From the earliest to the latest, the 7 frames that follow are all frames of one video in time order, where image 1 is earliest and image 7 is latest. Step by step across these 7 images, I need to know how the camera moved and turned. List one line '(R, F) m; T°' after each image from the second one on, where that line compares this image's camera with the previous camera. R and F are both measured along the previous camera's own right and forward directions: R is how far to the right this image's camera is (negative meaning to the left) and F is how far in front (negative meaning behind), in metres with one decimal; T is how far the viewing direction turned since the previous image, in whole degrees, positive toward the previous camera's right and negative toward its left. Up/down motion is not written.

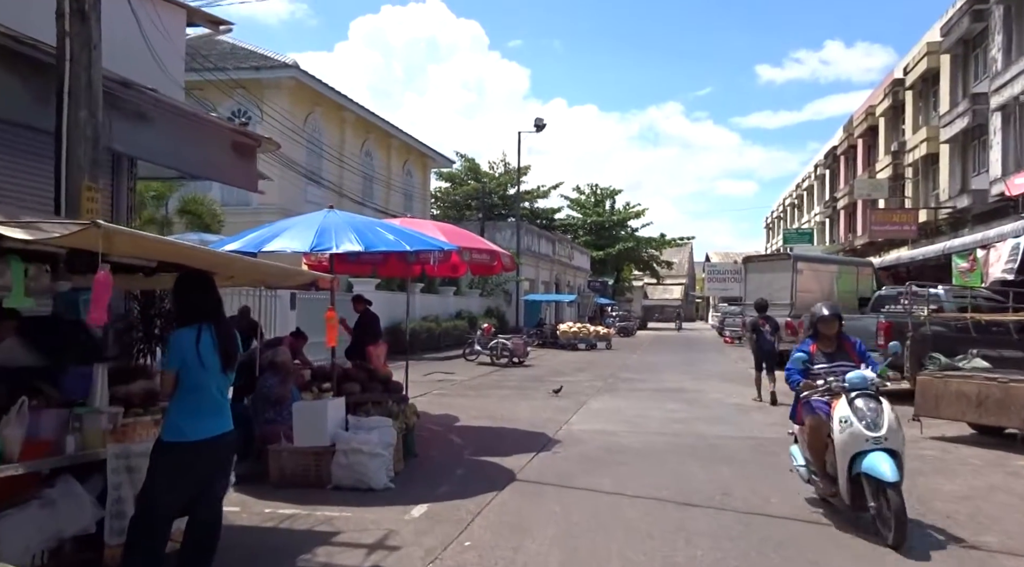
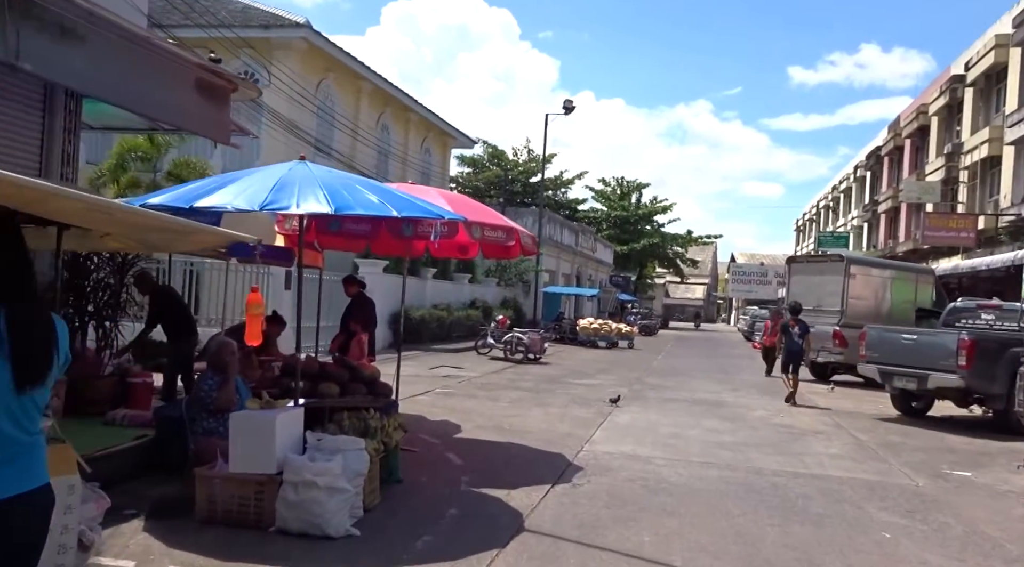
(0.0, +1.8) m; -1°
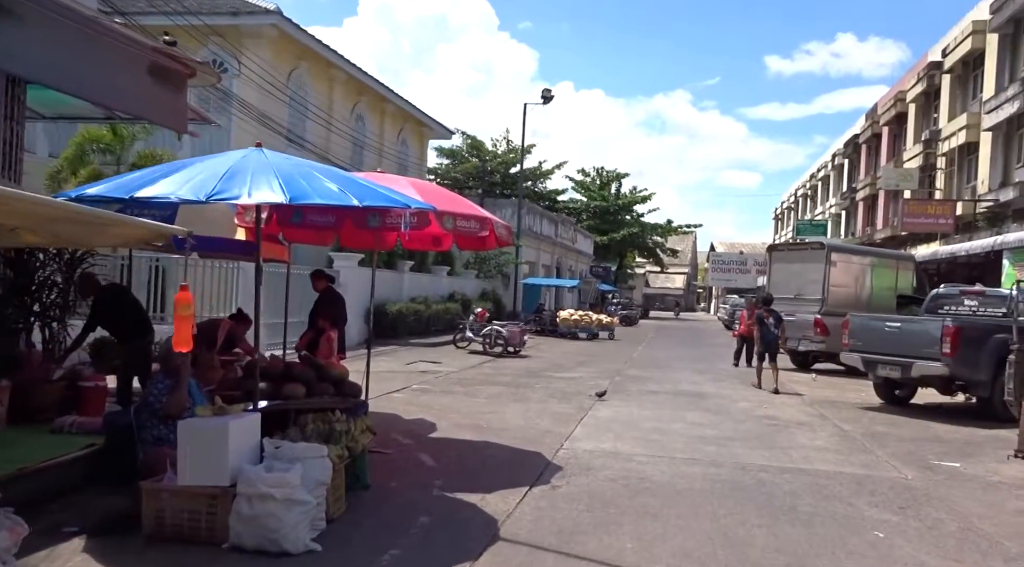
(+0.1, +0.4) m; +1°
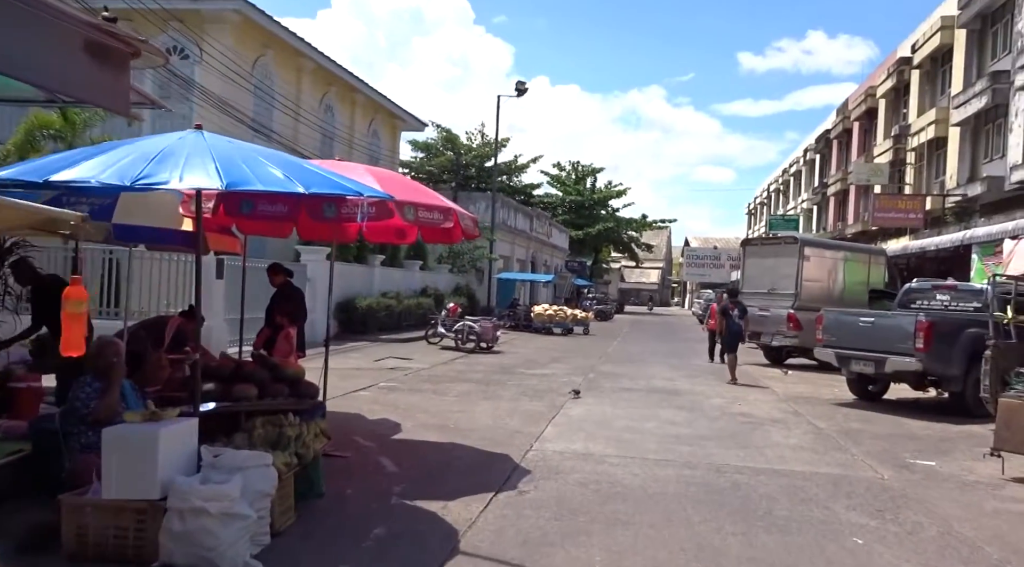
(+0.1, +0.3) m; +2°
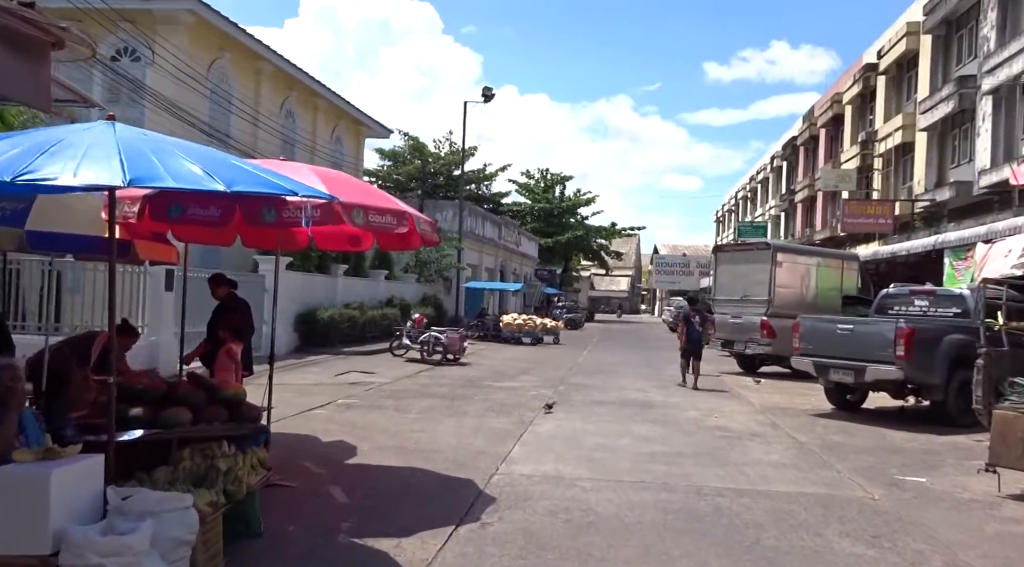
(+0.1, +0.6) m; +2°
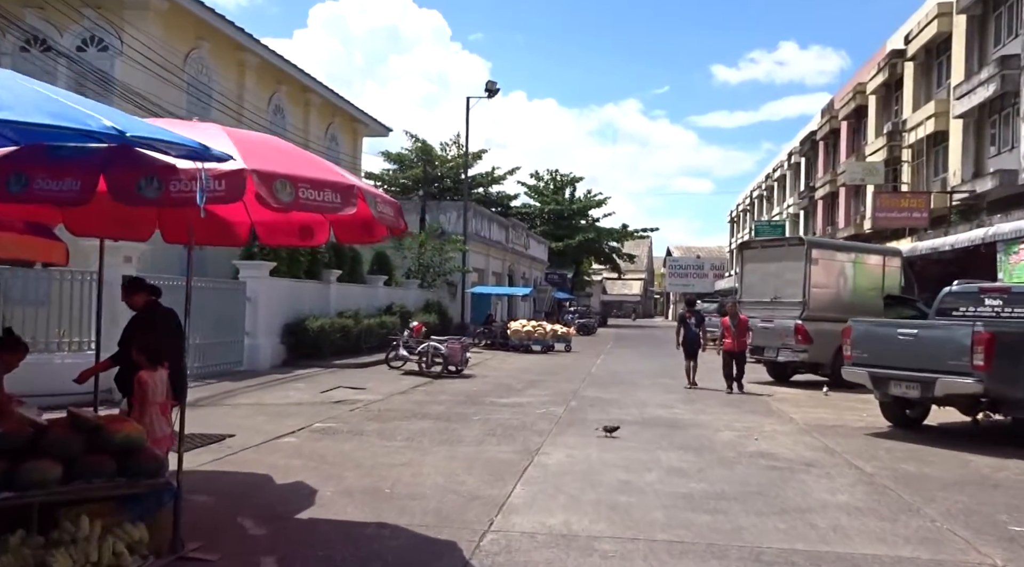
(+0.1, +1.7) m; -1°
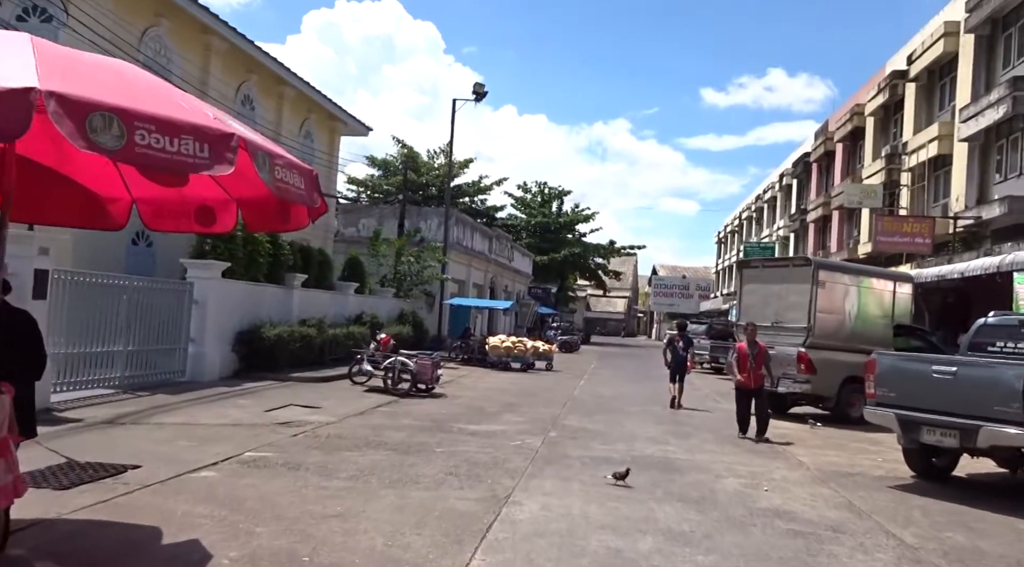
(+0.1, +1.5) m; +1°
